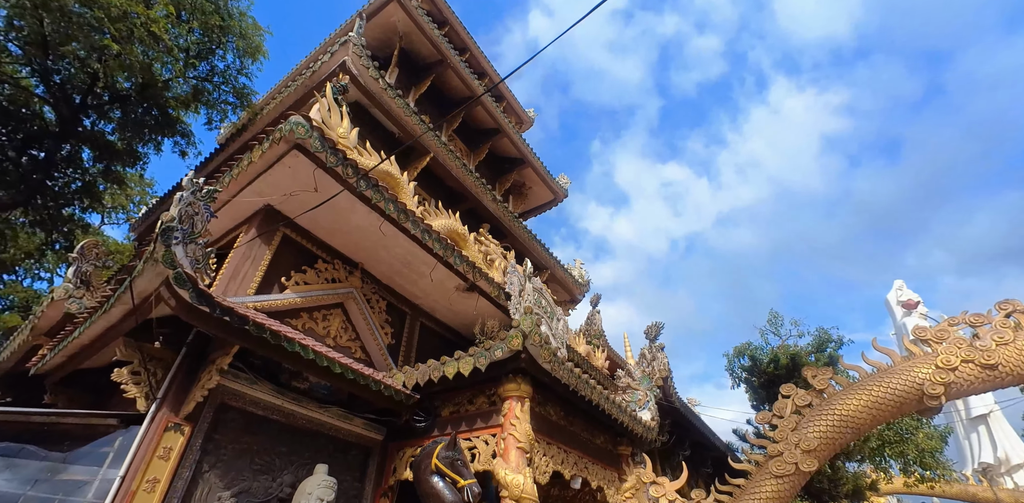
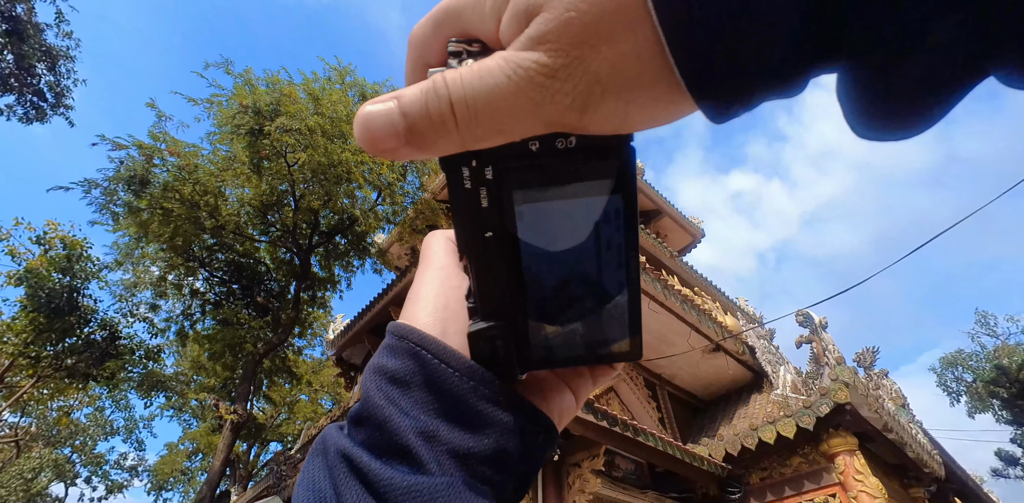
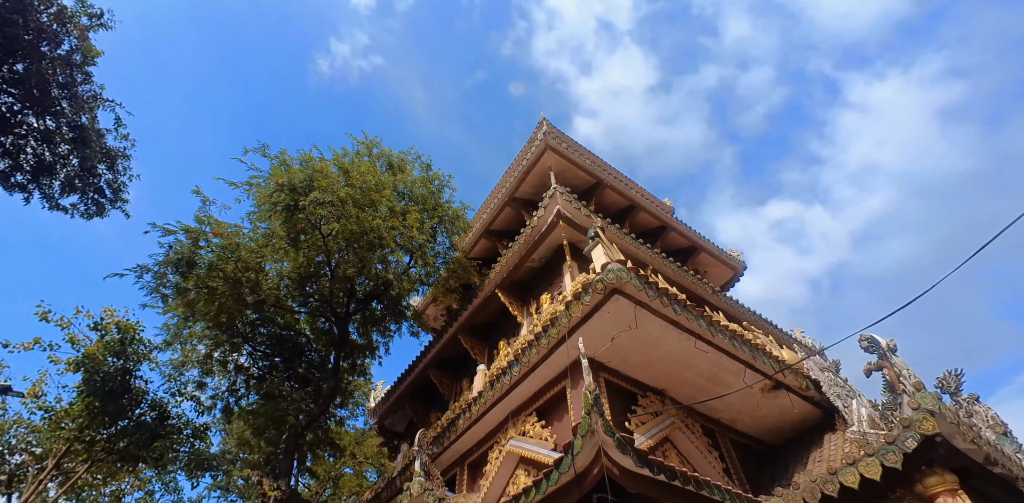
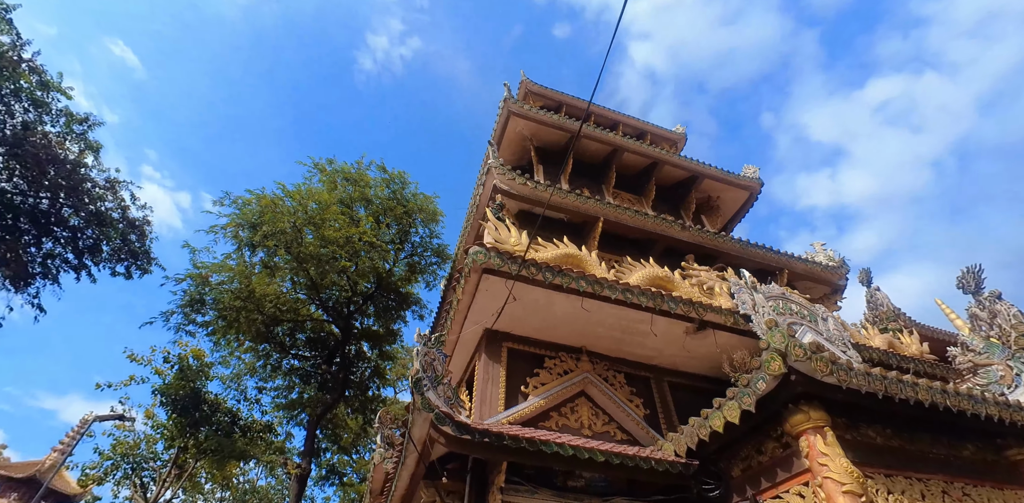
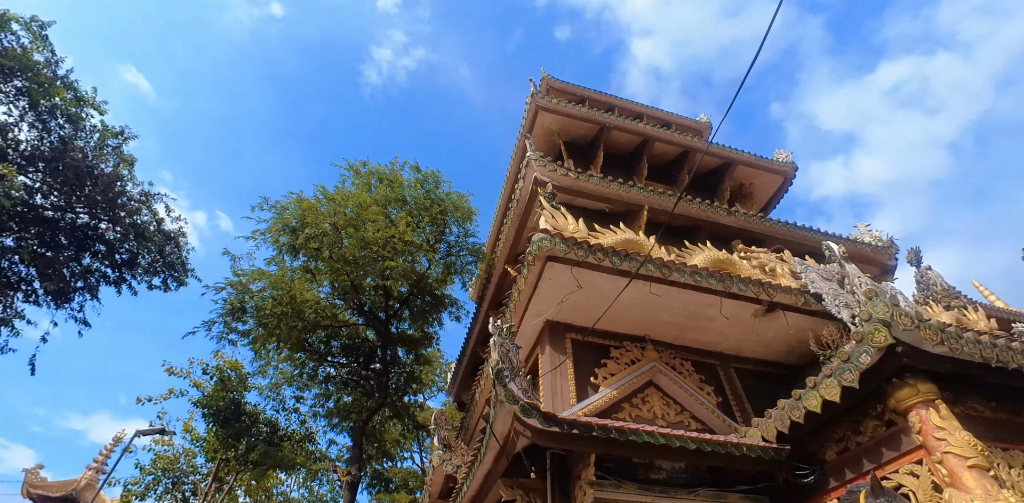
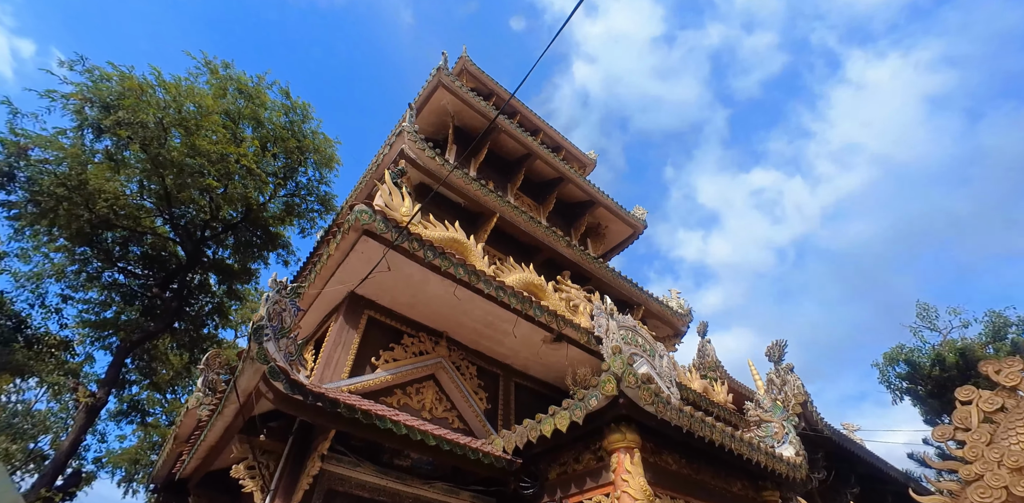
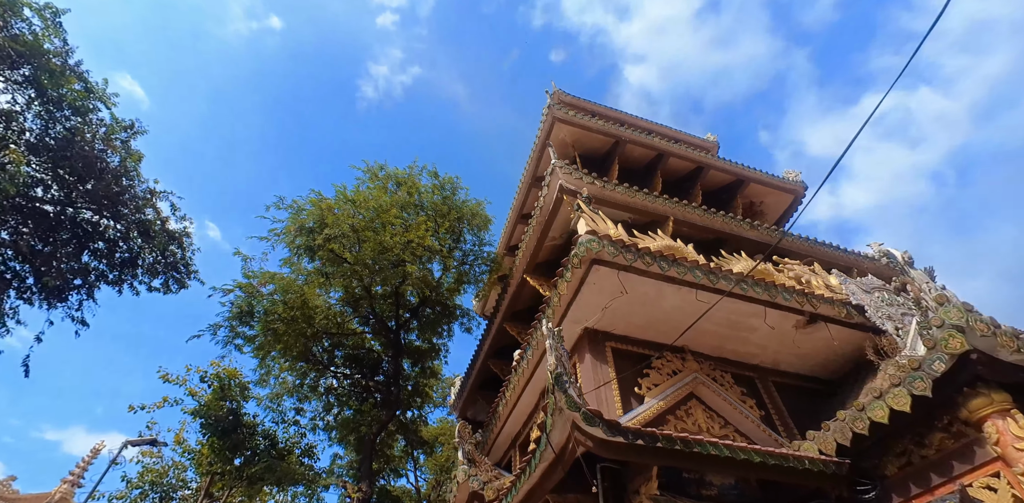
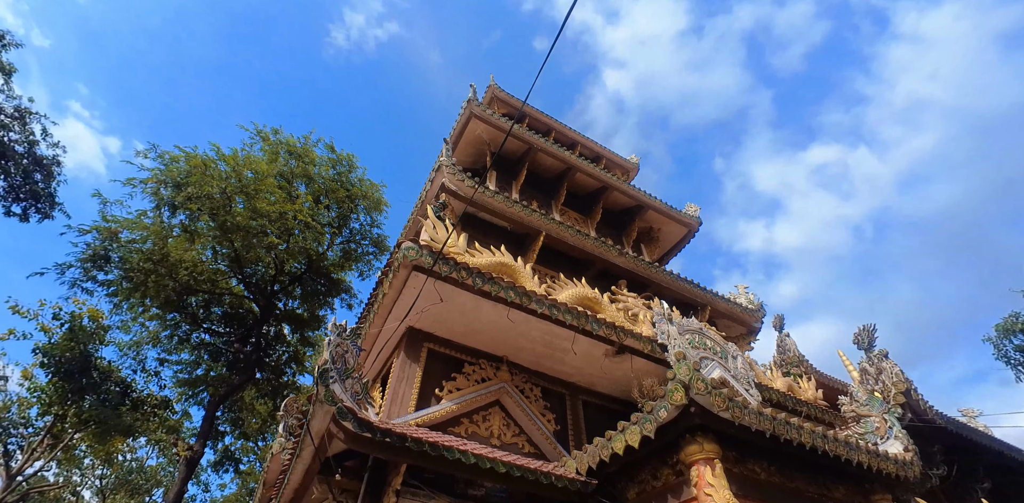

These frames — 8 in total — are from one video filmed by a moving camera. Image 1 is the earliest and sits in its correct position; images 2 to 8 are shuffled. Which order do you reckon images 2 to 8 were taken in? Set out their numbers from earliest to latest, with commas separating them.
6, 8, 4, 5, 7, 3, 2
